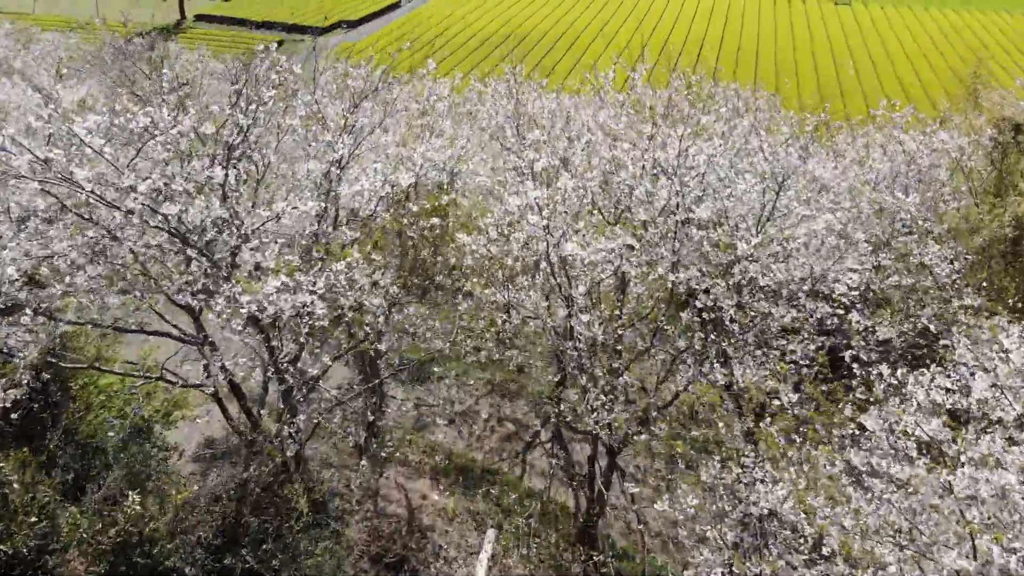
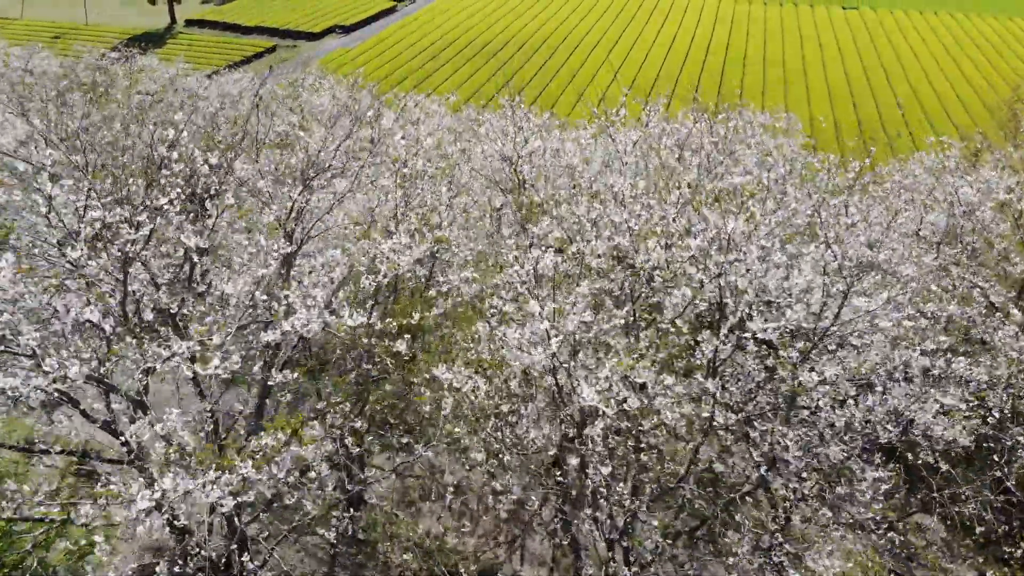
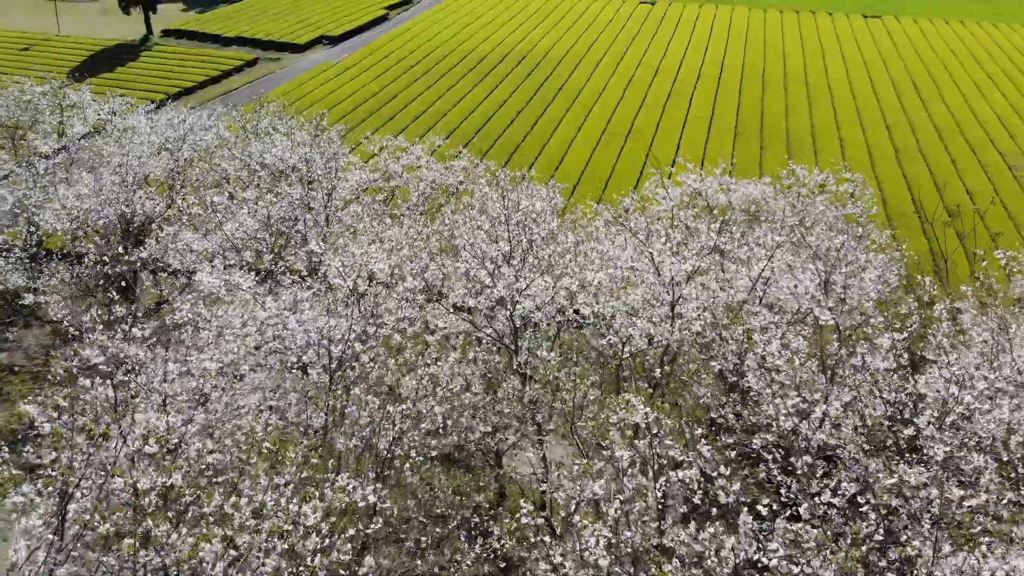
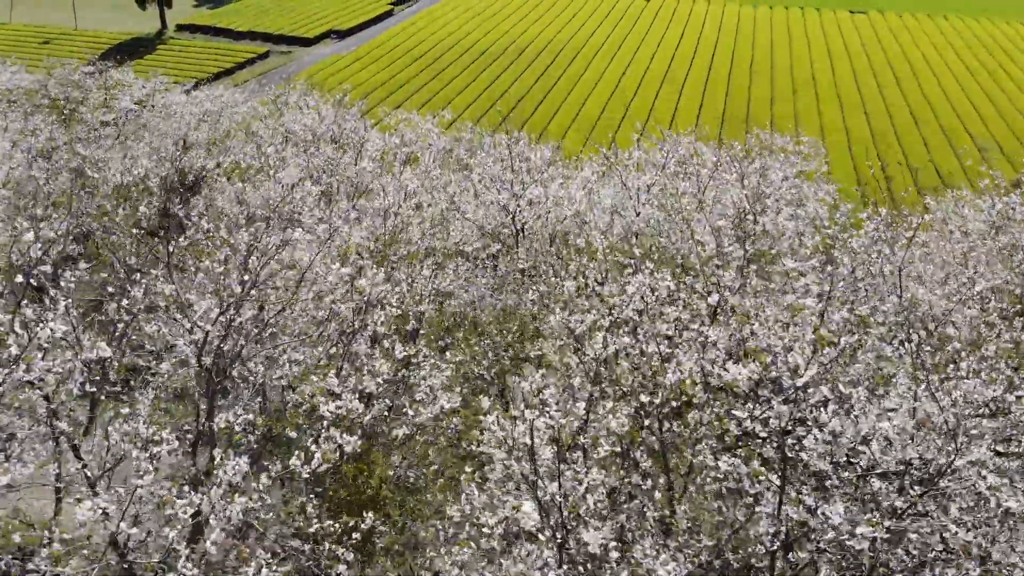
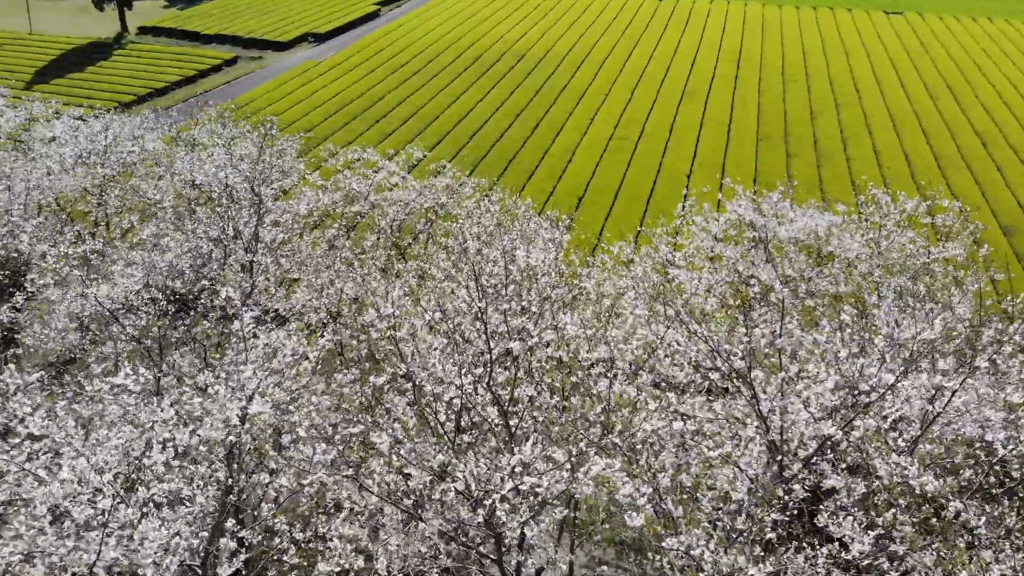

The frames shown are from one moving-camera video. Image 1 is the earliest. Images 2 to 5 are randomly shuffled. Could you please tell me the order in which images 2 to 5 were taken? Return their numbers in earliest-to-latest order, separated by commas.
2, 4, 3, 5
